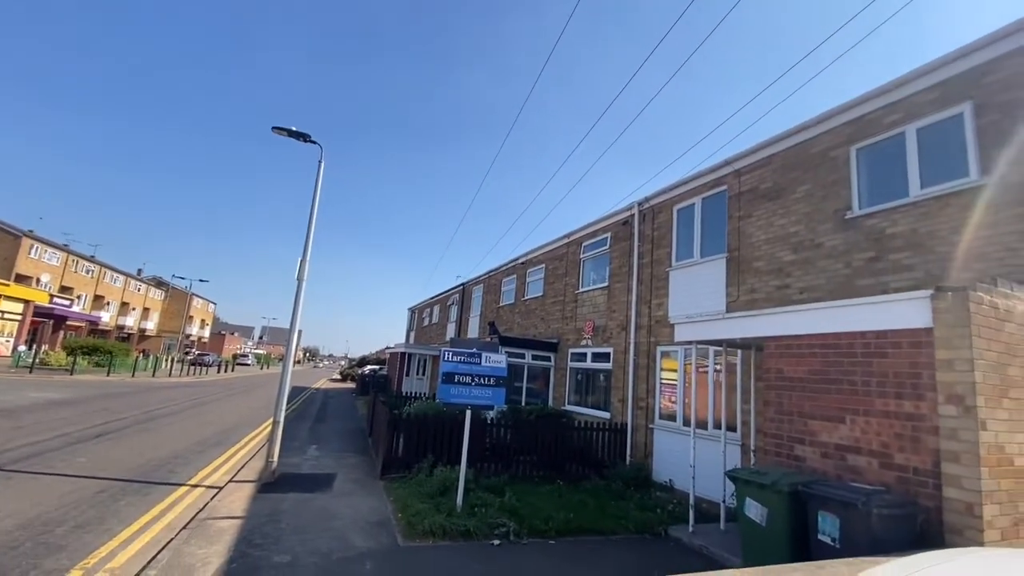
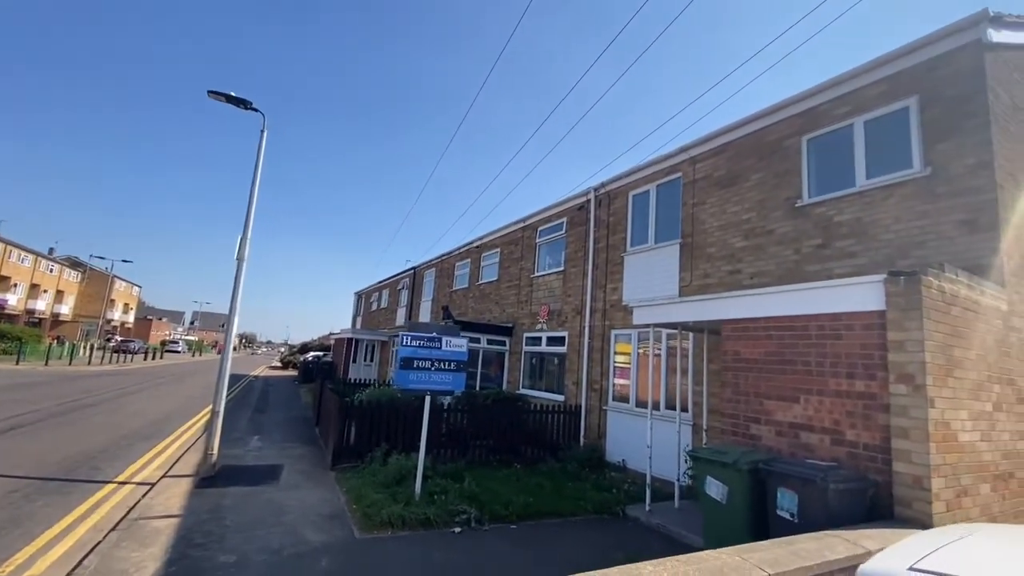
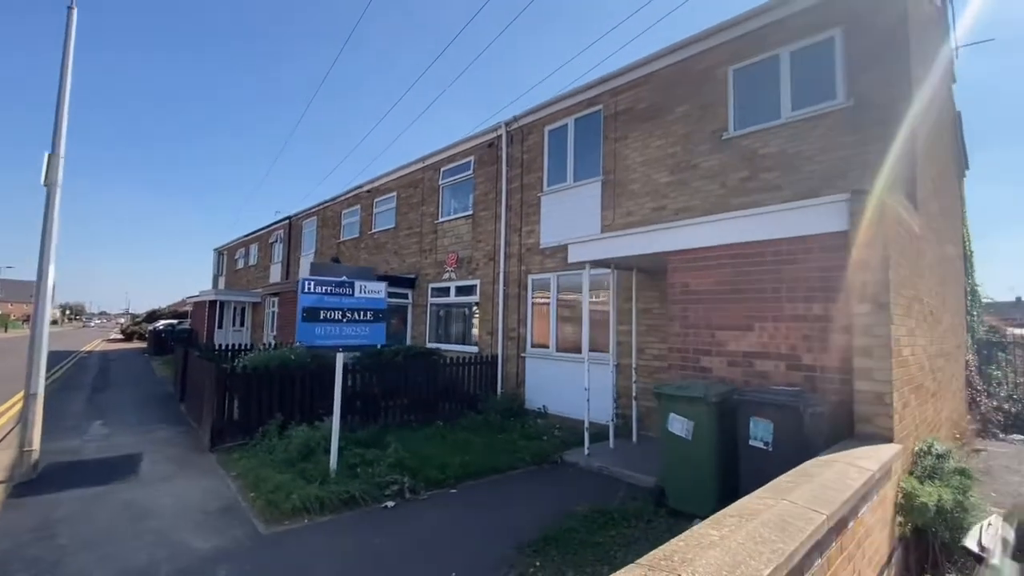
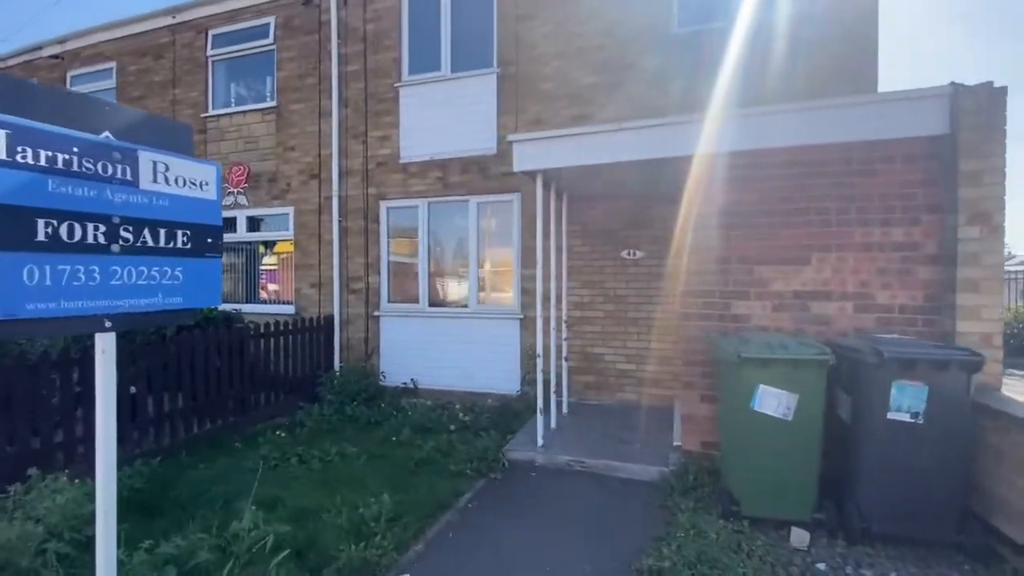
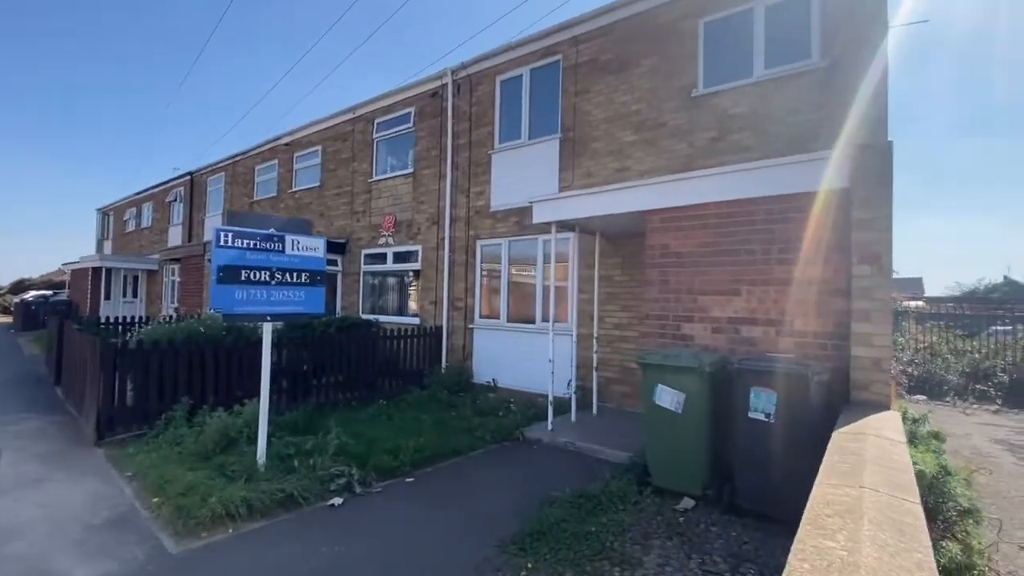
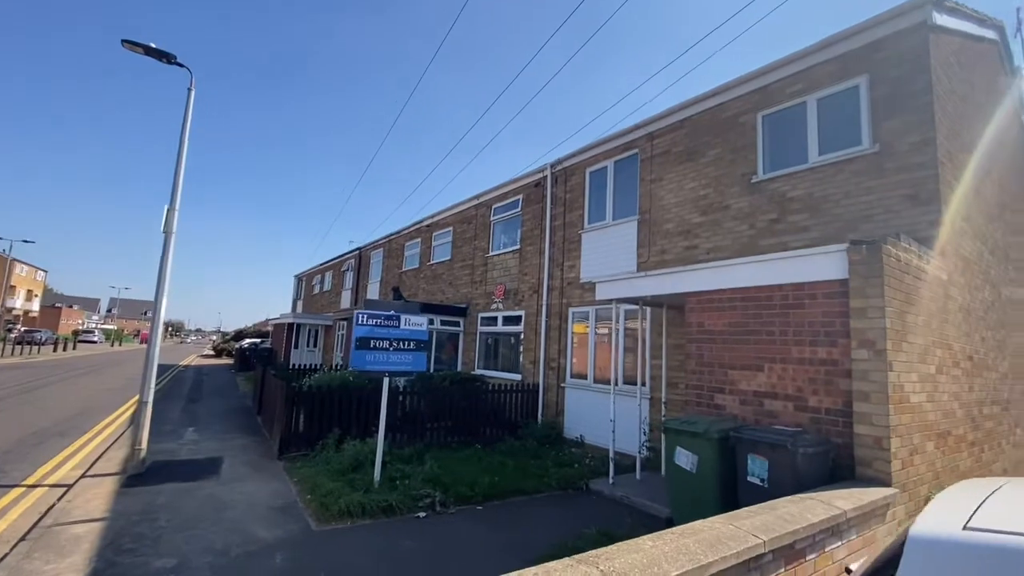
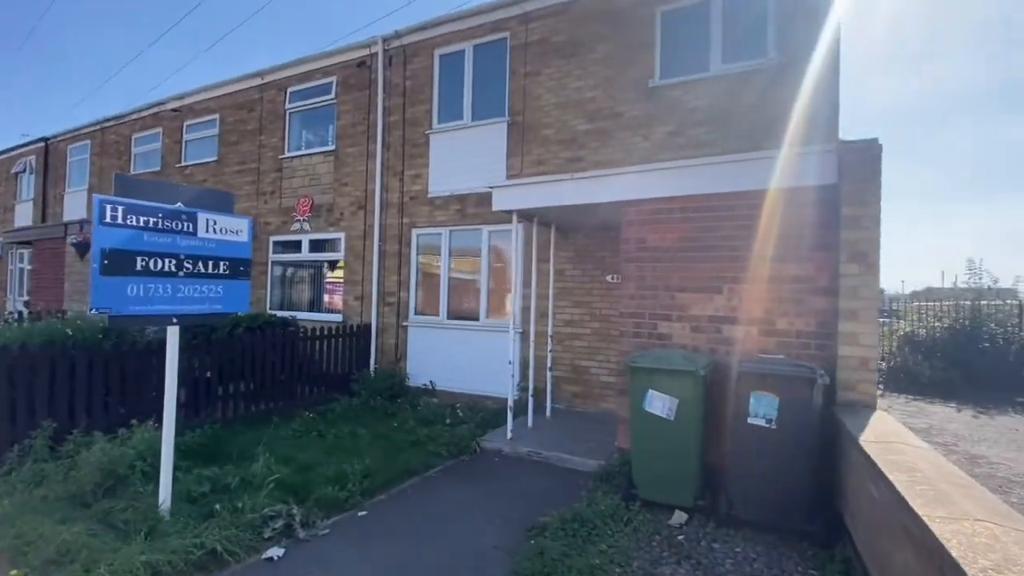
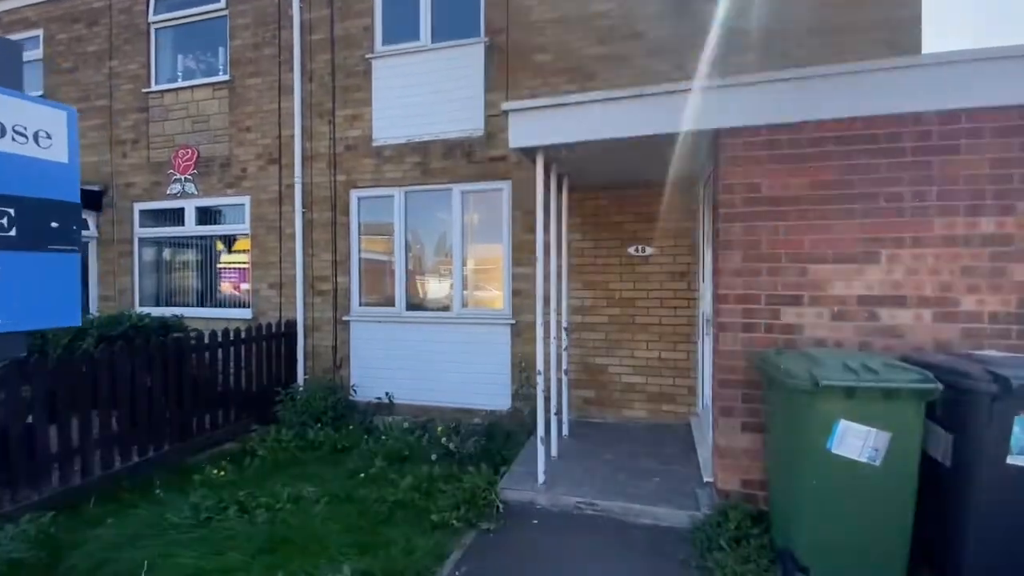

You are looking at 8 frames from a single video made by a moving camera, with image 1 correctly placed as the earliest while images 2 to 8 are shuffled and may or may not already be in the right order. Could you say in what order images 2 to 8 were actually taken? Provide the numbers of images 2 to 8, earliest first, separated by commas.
2, 6, 3, 5, 7, 4, 8
